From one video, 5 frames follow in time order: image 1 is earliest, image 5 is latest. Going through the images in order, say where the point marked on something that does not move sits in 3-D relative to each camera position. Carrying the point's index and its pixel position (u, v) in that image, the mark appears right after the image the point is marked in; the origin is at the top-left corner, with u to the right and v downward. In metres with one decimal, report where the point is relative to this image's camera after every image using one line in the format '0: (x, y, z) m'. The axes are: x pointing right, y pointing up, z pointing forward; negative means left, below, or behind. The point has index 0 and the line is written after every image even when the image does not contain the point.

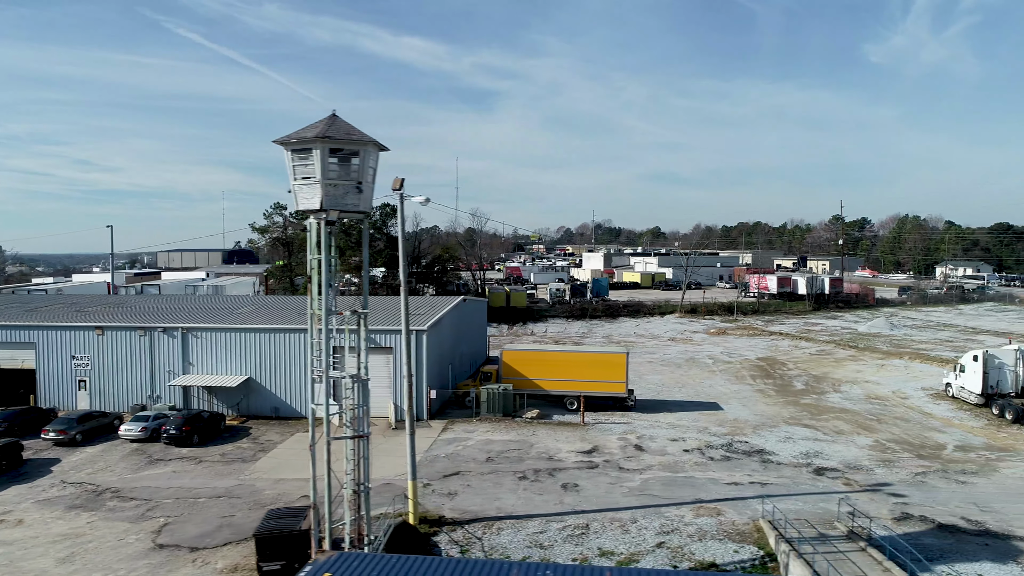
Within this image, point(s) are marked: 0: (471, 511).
0: (-0.8, -4.5, +15.9) m
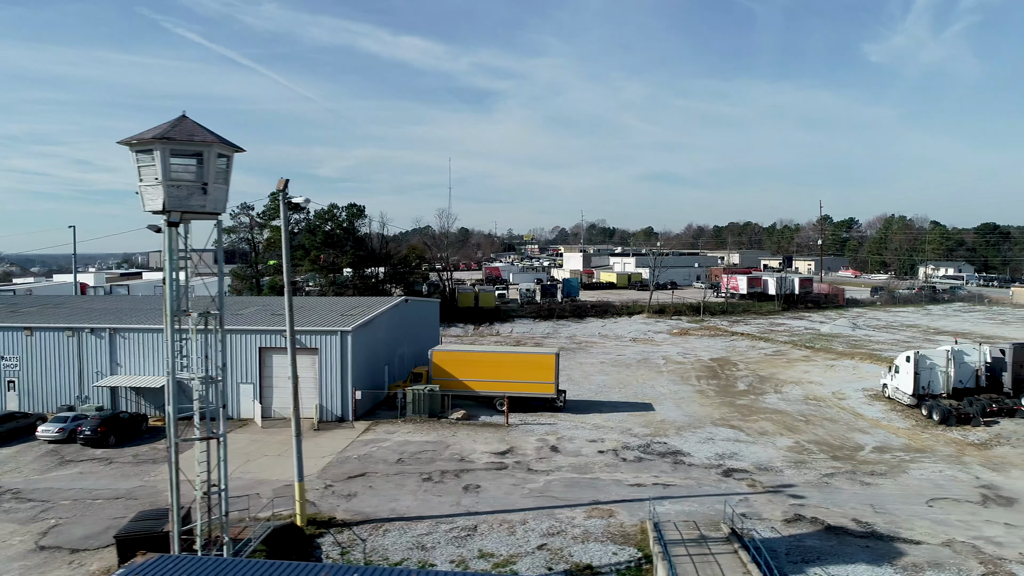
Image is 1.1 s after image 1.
0: (-3.0, -4.5, +15.9) m
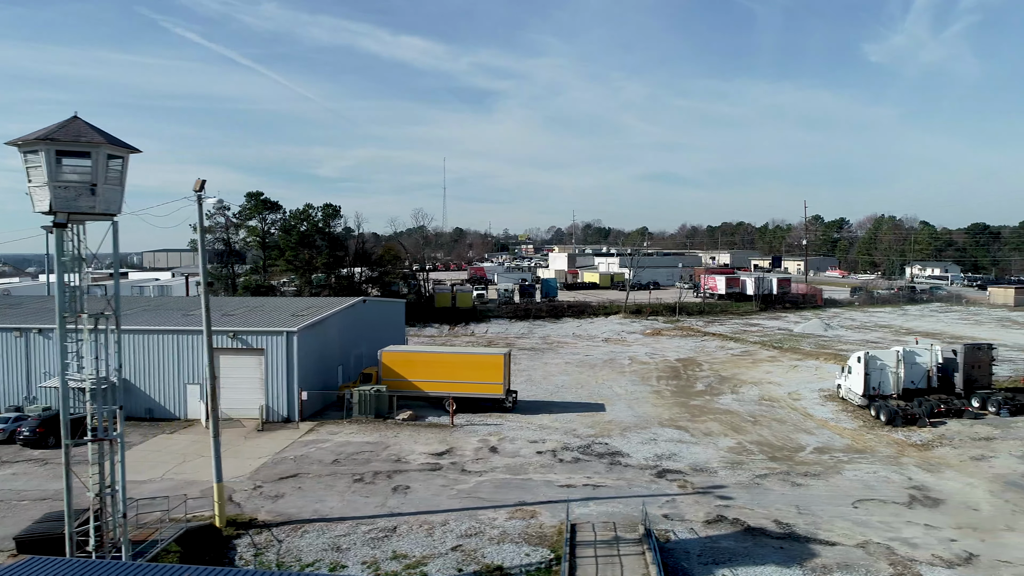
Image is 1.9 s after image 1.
0: (-4.5, -4.5, +15.8) m
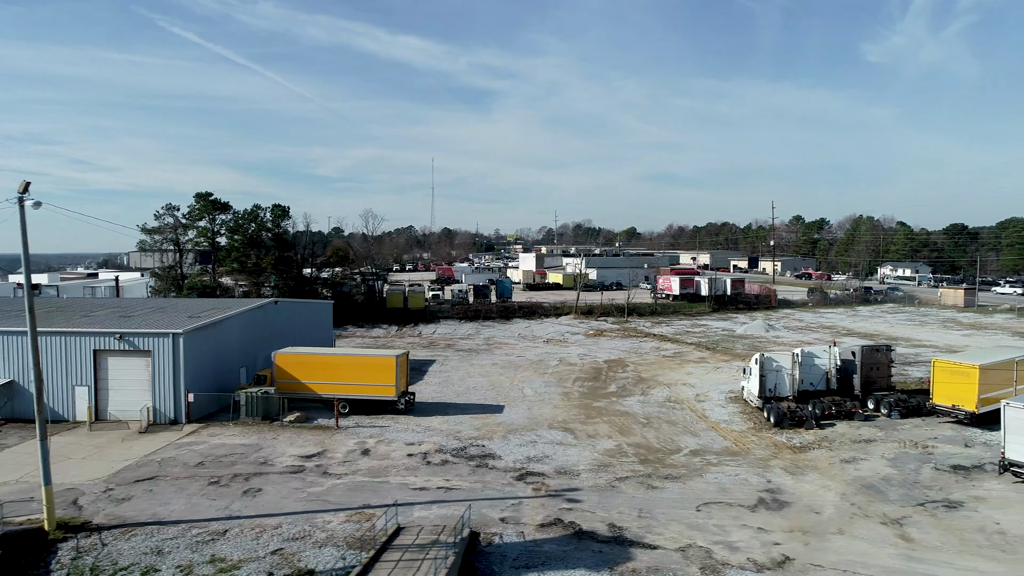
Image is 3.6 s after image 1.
0: (-7.7, -4.6, +15.8) m
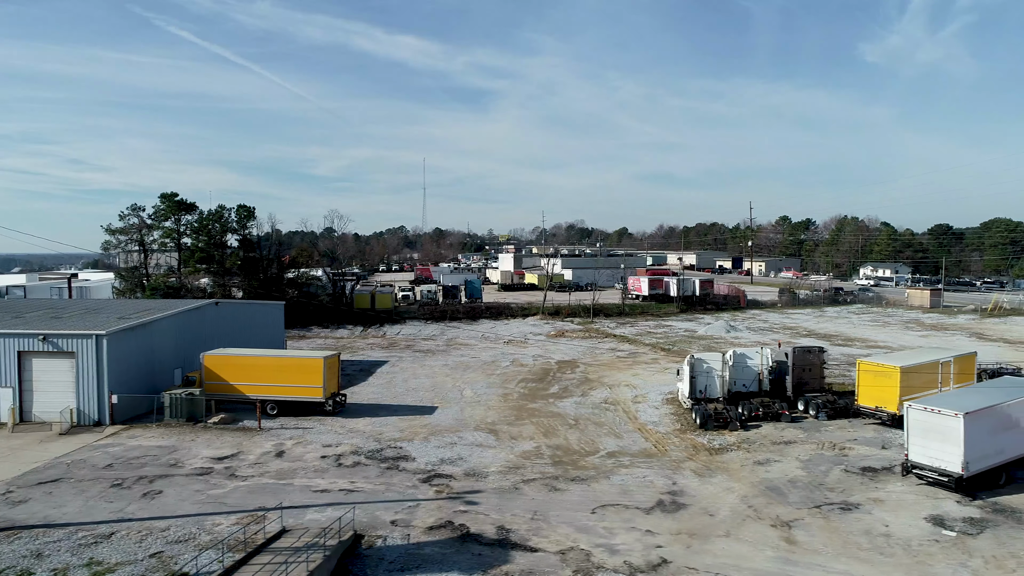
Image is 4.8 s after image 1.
0: (-9.9, -4.6, +15.7) m
